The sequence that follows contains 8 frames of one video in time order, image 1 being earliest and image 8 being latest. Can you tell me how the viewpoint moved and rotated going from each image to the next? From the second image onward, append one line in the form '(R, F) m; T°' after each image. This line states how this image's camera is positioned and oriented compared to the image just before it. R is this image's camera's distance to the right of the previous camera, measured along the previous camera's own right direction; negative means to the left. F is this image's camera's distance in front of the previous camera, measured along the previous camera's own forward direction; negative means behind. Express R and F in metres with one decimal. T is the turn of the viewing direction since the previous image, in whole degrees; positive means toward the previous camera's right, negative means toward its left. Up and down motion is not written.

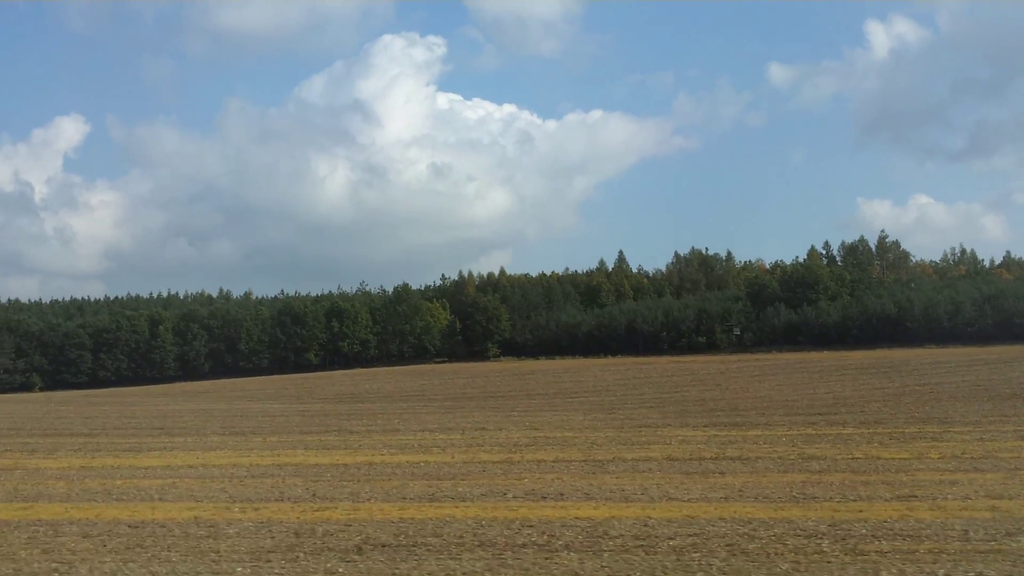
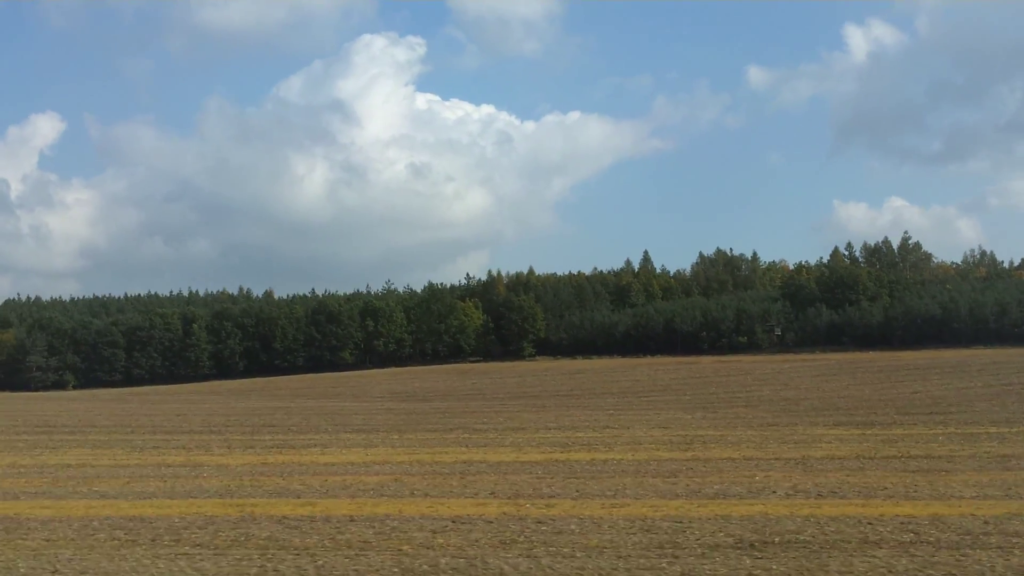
(-3.5, +0.1) m; +1°
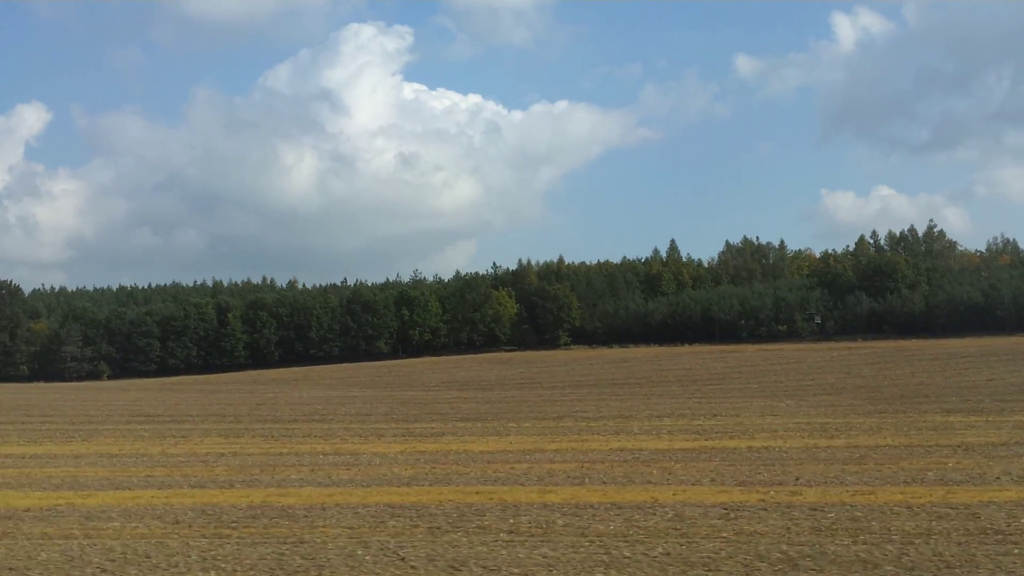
(-2.8, +0.1) m; 0°
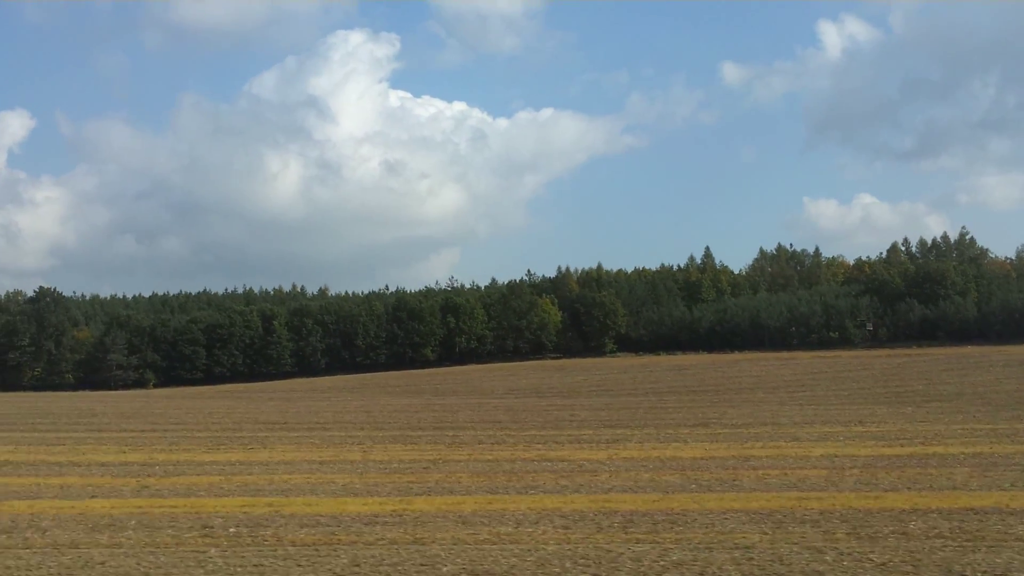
(-3.9, 0.0) m; +1°
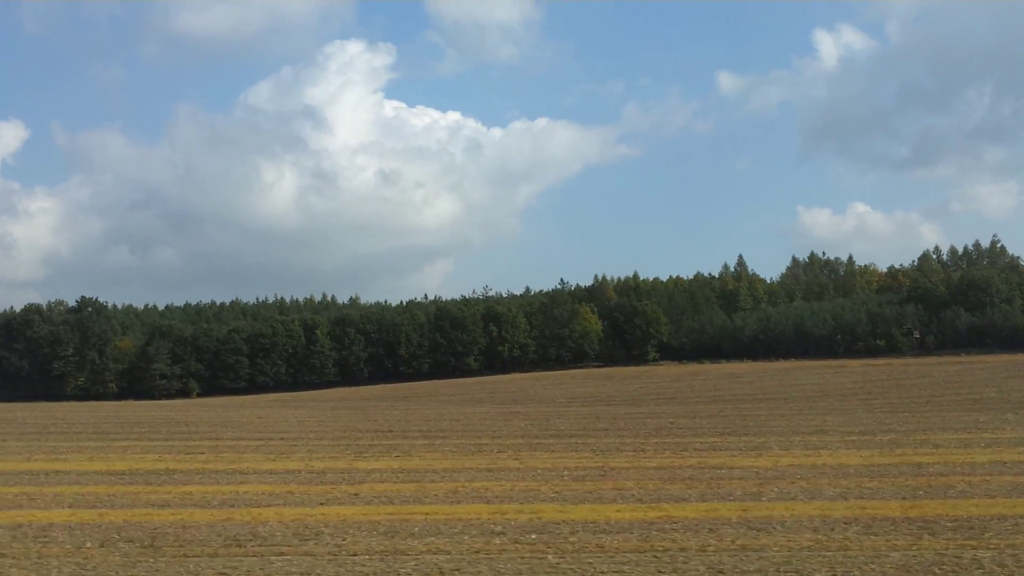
(-3.0, 0.0) m; 0°
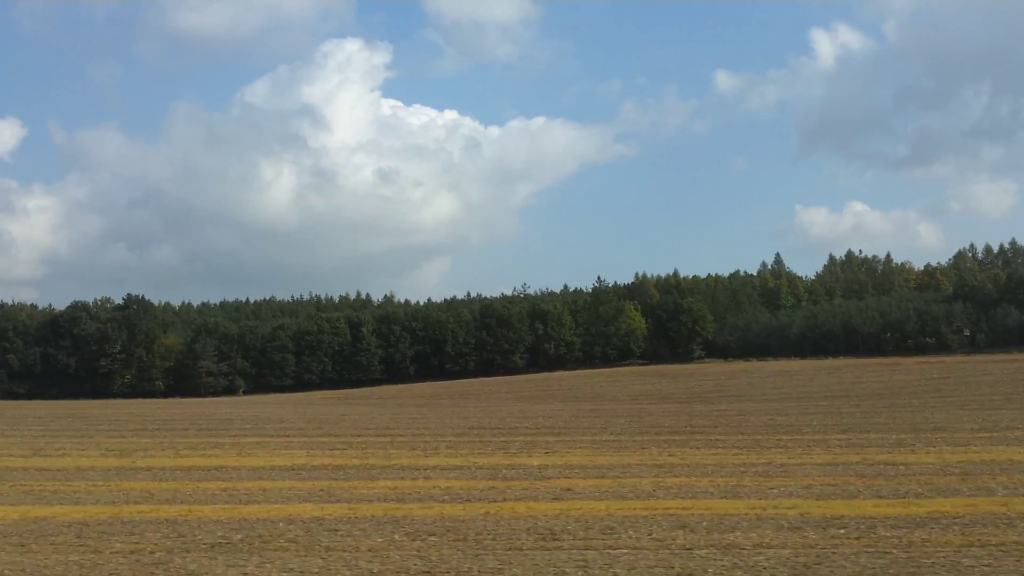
(-3.0, 0.0) m; 0°
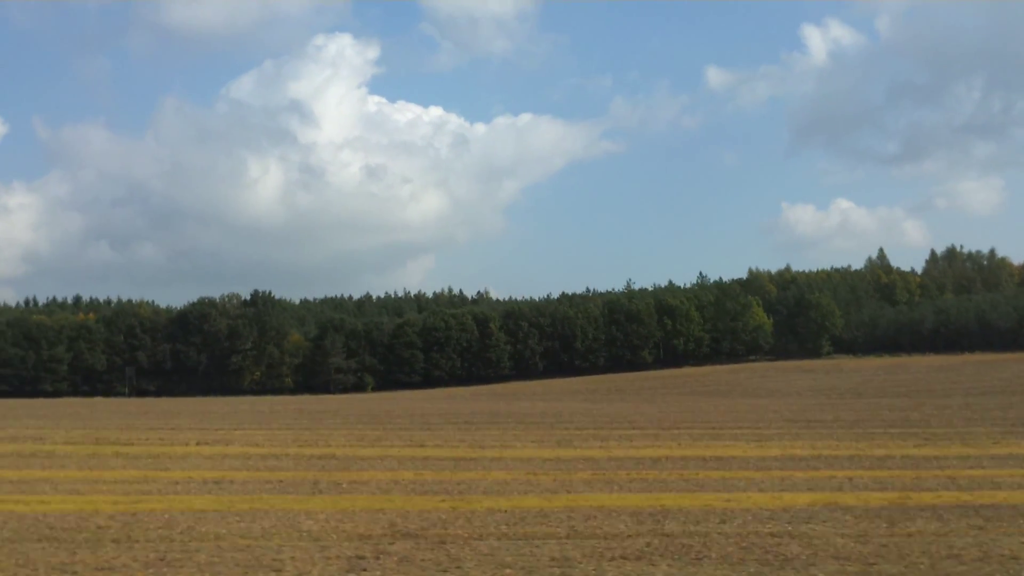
(-9.2, +0.2) m; 0°
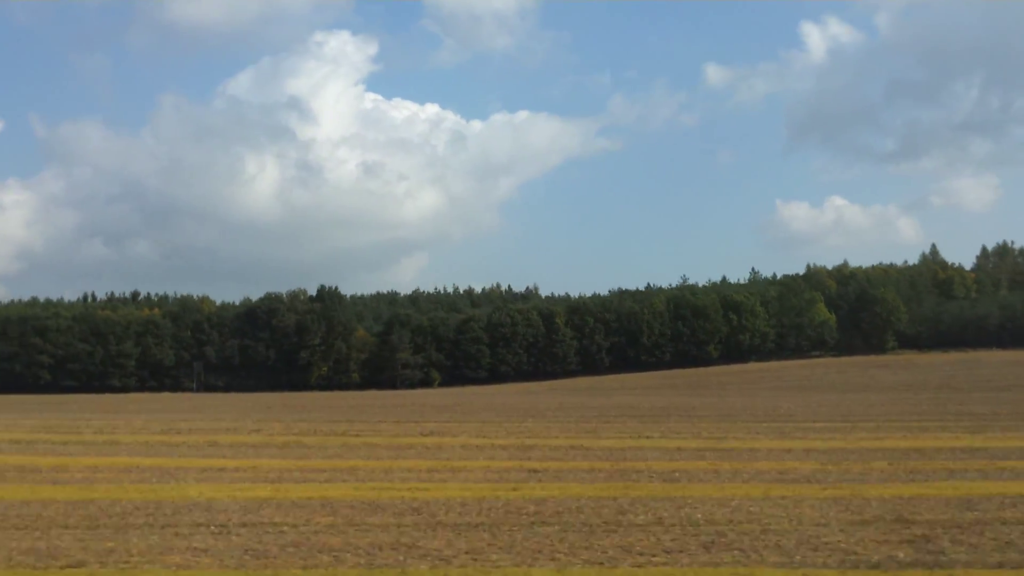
(-4.7, 0.0) m; 0°
